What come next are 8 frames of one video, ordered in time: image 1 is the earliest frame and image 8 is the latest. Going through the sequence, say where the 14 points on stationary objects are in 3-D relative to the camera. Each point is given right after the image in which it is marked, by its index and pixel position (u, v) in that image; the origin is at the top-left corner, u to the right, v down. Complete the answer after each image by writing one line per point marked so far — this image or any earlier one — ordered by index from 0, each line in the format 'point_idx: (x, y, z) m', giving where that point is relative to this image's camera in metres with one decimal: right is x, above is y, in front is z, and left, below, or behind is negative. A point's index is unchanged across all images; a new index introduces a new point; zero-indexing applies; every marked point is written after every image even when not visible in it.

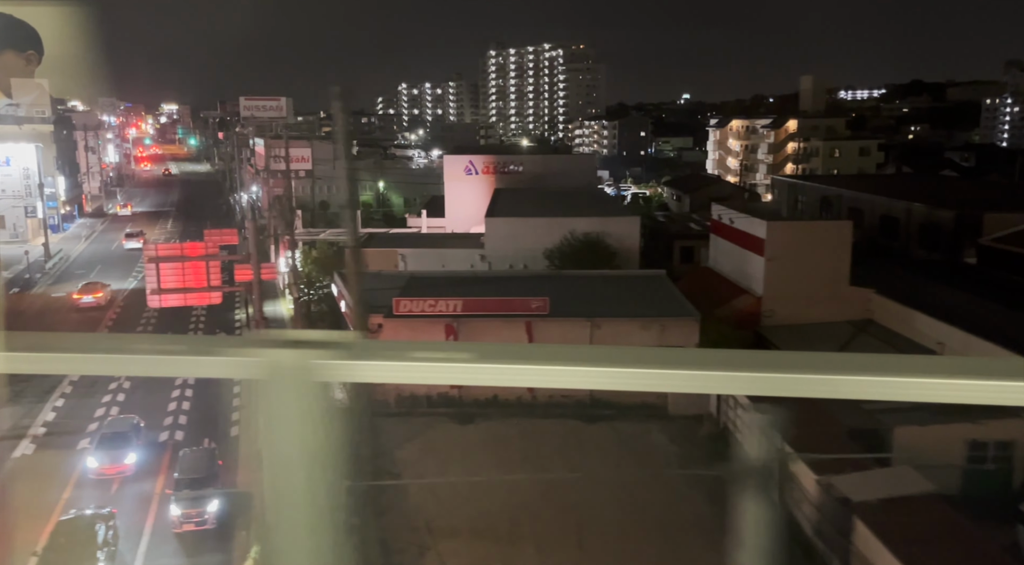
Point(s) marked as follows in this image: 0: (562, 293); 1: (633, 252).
0: (+0.4, -0.1, +7.1) m
1: (+1.3, +0.4, +9.9) m
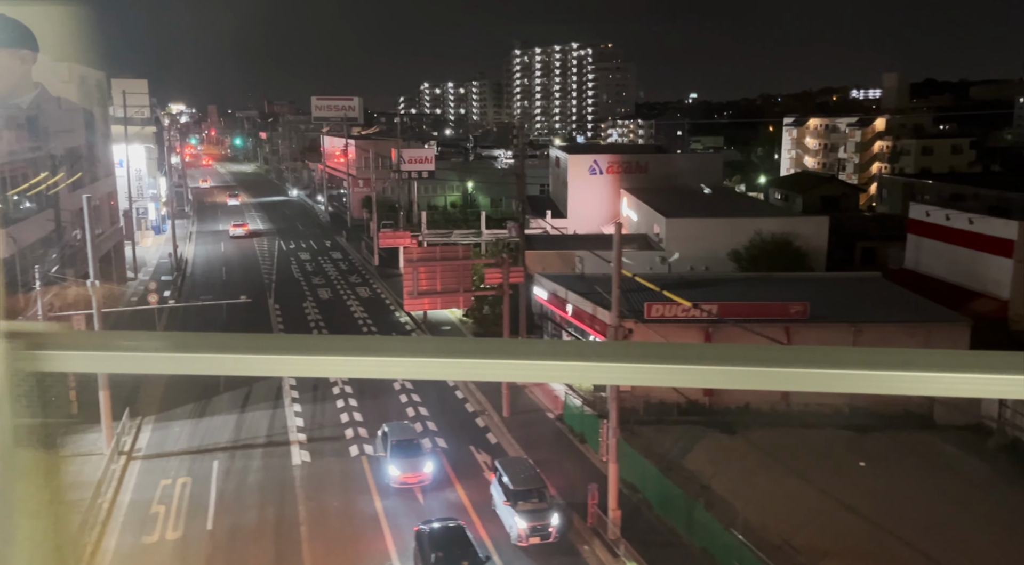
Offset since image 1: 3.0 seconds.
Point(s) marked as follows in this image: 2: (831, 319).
0: (+2.2, -0.1, +6.9) m
1: (+3.3, +0.3, +9.6) m
2: (+2.2, -0.3, +6.3) m
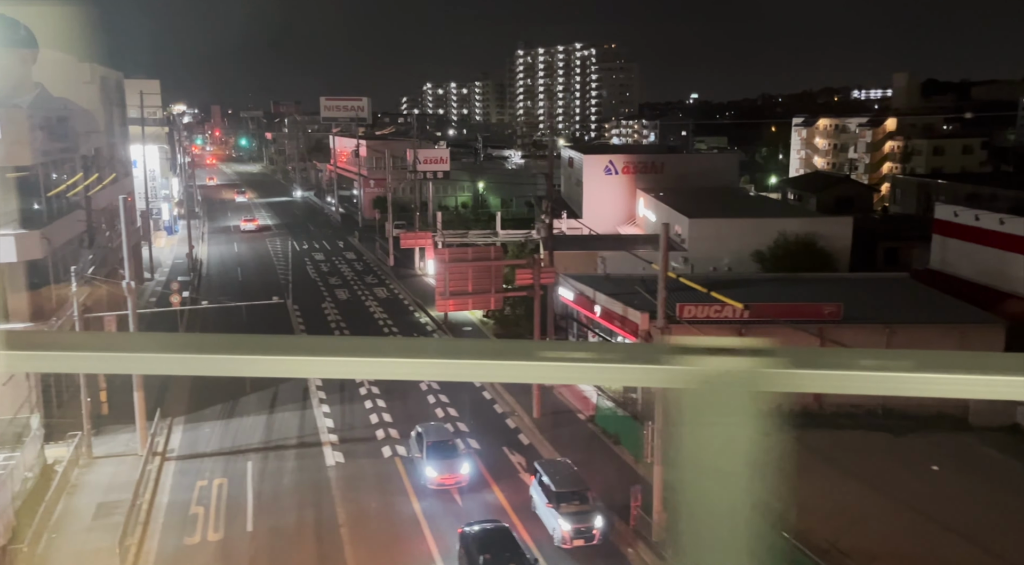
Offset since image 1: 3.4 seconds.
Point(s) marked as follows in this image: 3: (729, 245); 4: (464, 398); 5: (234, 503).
0: (+2.5, -0.1, +6.8) m
1: (+3.5, +0.3, +9.6) m
2: (+2.5, -0.3, +6.2) m
3: (+2.3, +0.4, +9.6) m
4: (-0.4, -0.9, +7.0) m
5: (-1.5, -1.2, +4.9) m
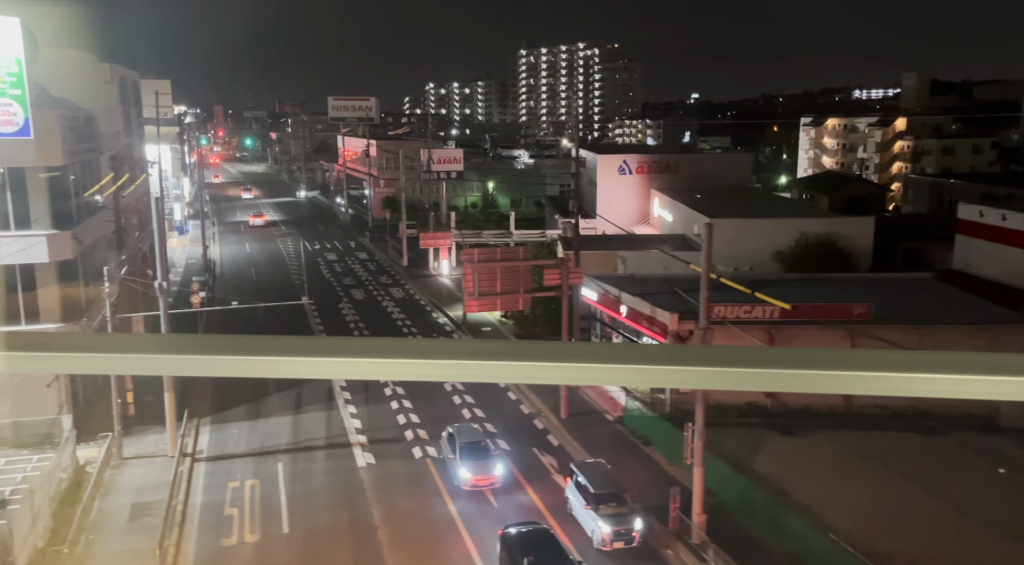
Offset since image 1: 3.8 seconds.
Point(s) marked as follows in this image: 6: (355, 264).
0: (+2.7, -0.1, +6.8) m
1: (+3.7, +0.3, +9.5) m
2: (+2.7, -0.3, +6.2) m
3: (+2.5, +0.4, +9.5) m
4: (-0.2, -0.9, +6.9) m
5: (-1.3, -1.2, +4.9) m
6: (-2.9, +0.3, +16.4) m
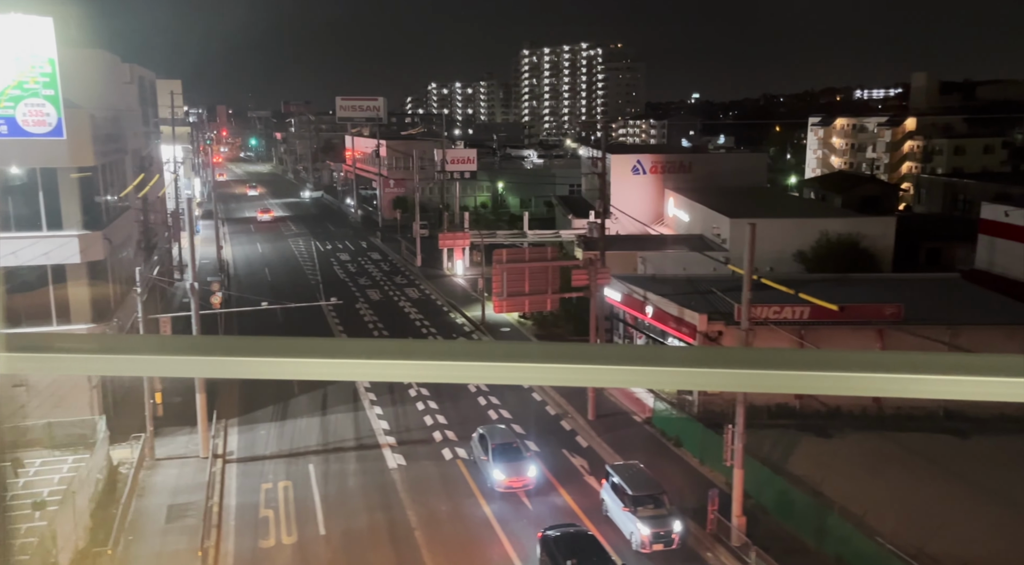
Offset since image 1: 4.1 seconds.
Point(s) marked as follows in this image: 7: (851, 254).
0: (+2.9, -0.1, +6.8) m
1: (+4.0, +0.3, +9.5) m
2: (+2.9, -0.3, +6.2) m
3: (+2.8, +0.4, +9.5) m
4: (0.0, -0.9, +6.9) m
5: (-1.1, -1.2, +4.8) m
6: (-2.6, +0.3, +16.4) m
7: (+3.5, +0.3, +9.1) m
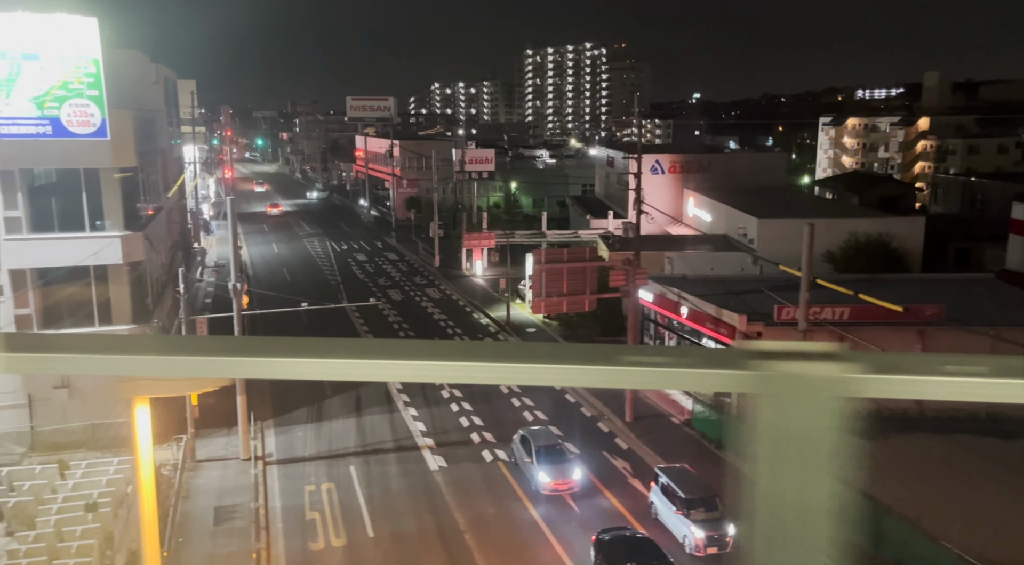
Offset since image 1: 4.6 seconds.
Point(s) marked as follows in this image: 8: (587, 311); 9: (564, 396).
0: (+3.1, -0.1, +6.7) m
1: (+4.2, +0.3, +9.4) m
2: (+3.1, -0.3, +6.1) m
3: (+3.0, +0.4, +9.4) m
4: (+0.3, -0.9, +6.9) m
5: (-0.9, -1.2, +4.8) m
6: (-2.3, +0.3, +16.4) m
7: (+3.8, +0.3, +9.1) m
8: (+0.5, -0.2, +6.2) m
9: (+0.4, -0.9, +7.0) m
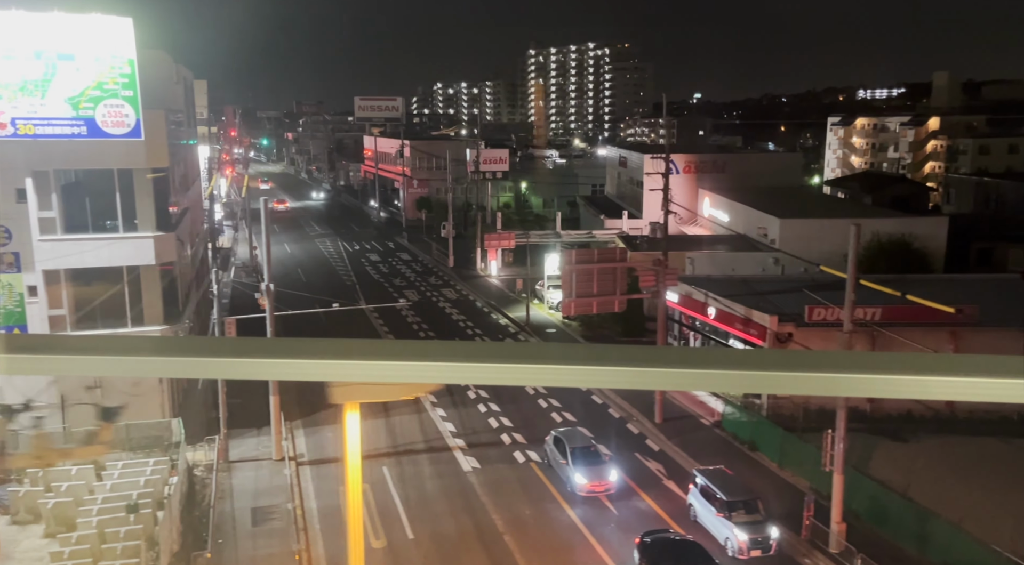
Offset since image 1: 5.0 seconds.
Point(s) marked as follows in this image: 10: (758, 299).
0: (+3.3, -0.1, +6.7) m
1: (+4.5, +0.3, +9.4) m
2: (+3.3, -0.3, +6.1) m
3: (+3.3, +0.4, +9.4) m
4: (+0.5, -0.9, +6.9) m
5: (-0.7, -1.2, +4.8) m
6: (-2.1, +0.3, +16.4) m
7: (+4.0, +0.3, +9.0) m
8: (+0.7, -0.2, +6.2) m
9: (+0.6, -0.9, +7.0) m
10: (+1.9, -0.1, +6.8) m
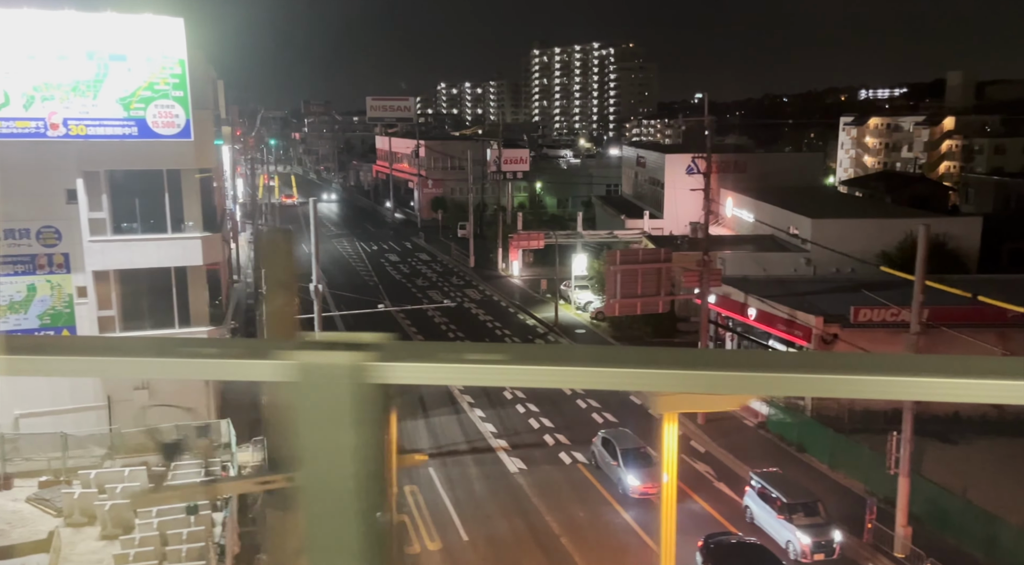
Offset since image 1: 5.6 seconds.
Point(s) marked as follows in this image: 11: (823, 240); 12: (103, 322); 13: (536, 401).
0: (+3.6, -0.1, +6.6) m
1: (+4.8, +0.3, +9.3) m
2: (+3.6, -0.3, +6.0) m
3: (+3.6, +0.4, +9.4) m
4: (+0.8, -0.9, +6.8) m
5: (-0.4, -1.2, +4.8) m
6: (-1.7, +0.3, +16.4) m
7: (+4.3, +0.3, +9.0) m
8: (+1.0, -0.2, +6.2) m
9: (+0.9, -0.9, +7.0) m
10: (+2.2, -0.1, +6.7) m
11: (+3.3, +0.4, +9.3) m
12: (-2.4, -0.2, +5.1) m
13: (+0.2, -0.9, +7.0) m
